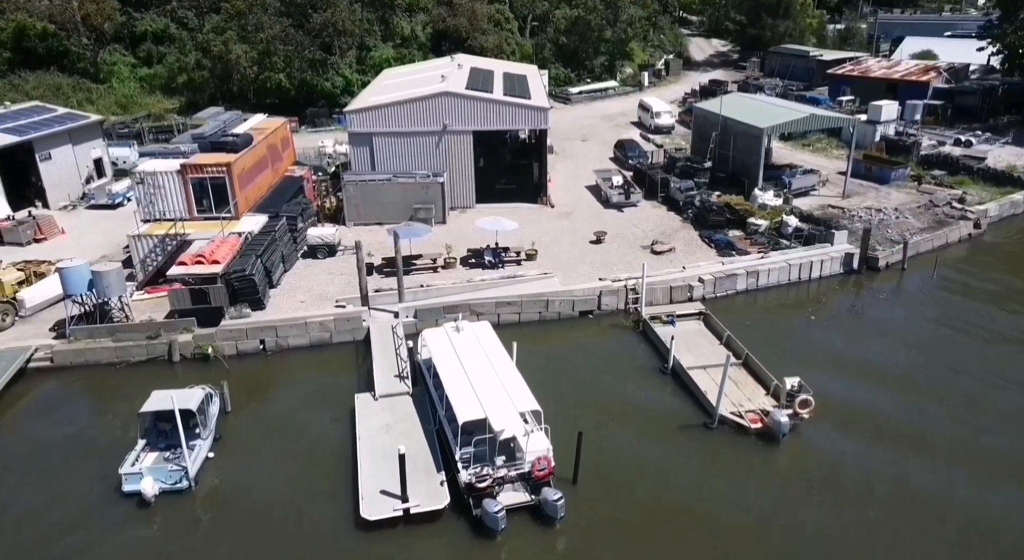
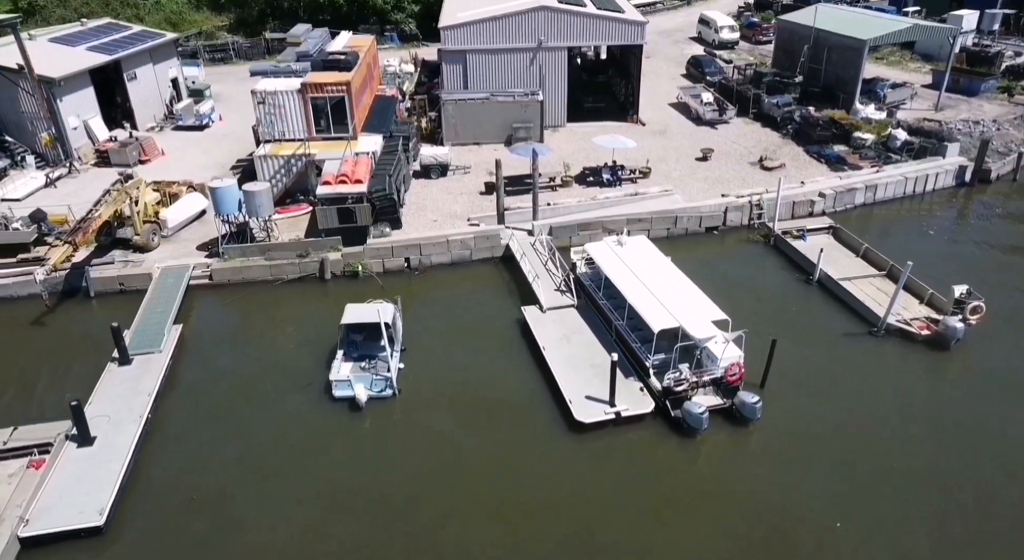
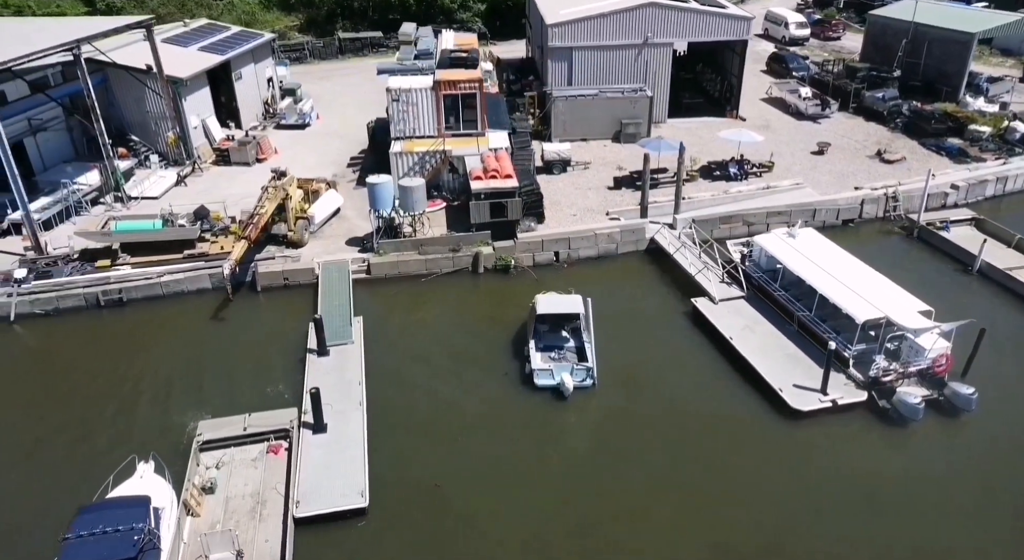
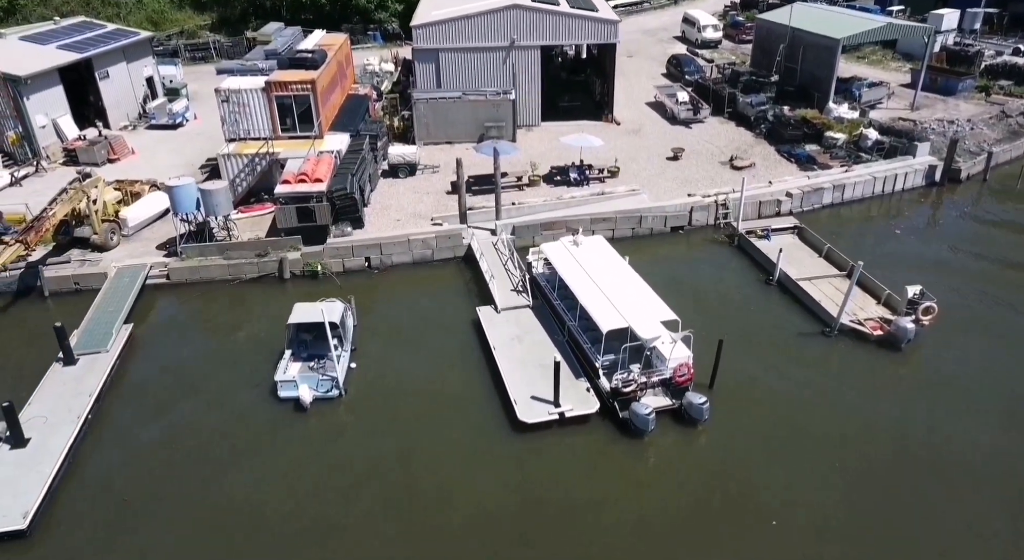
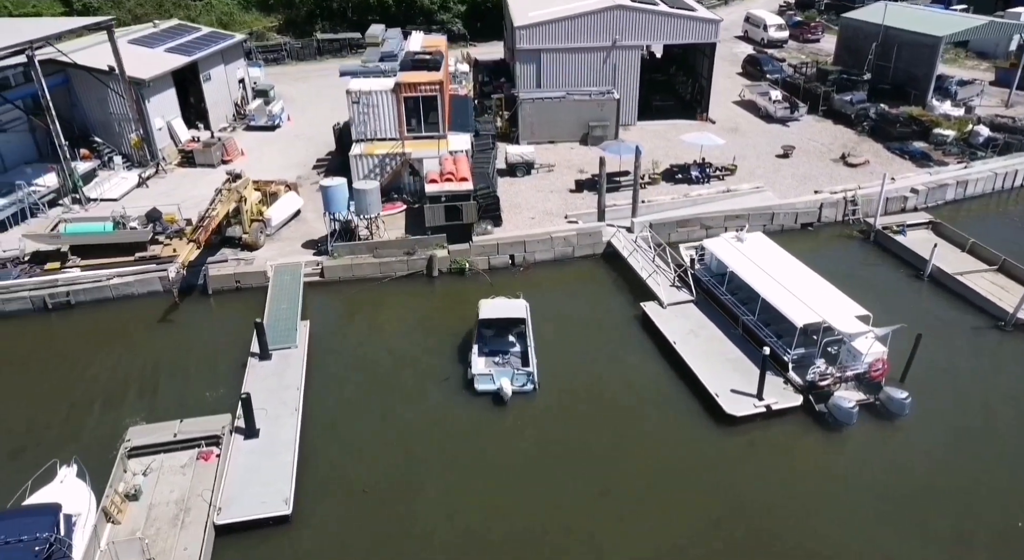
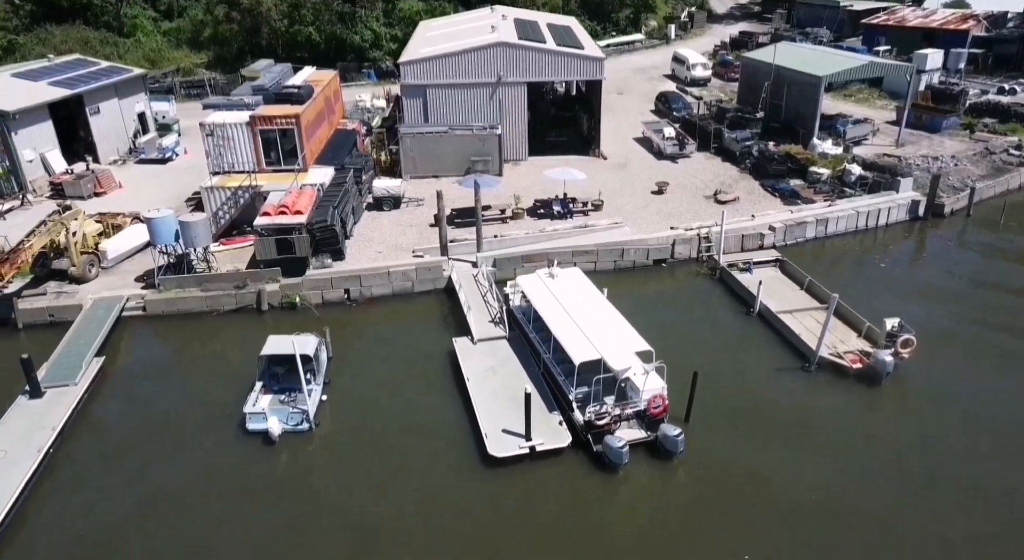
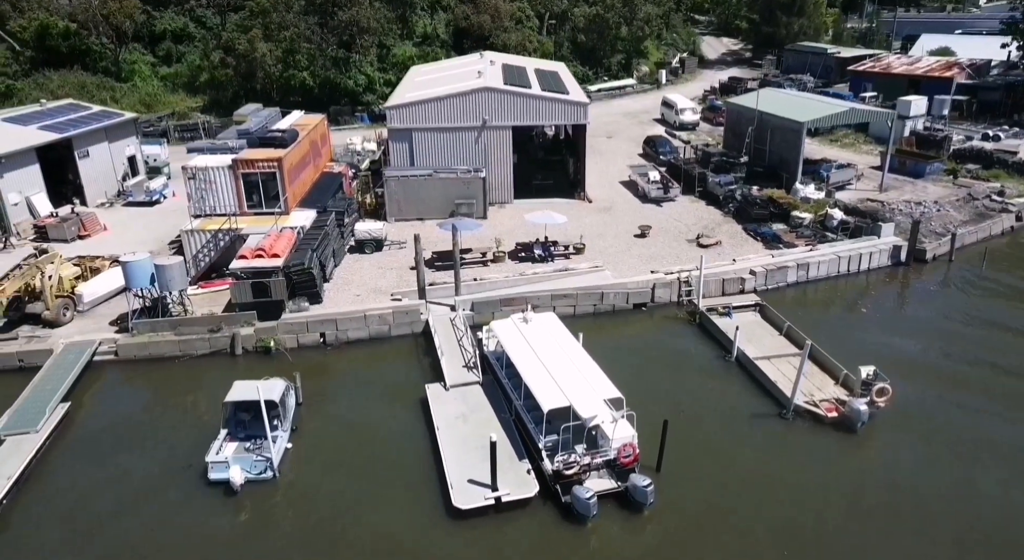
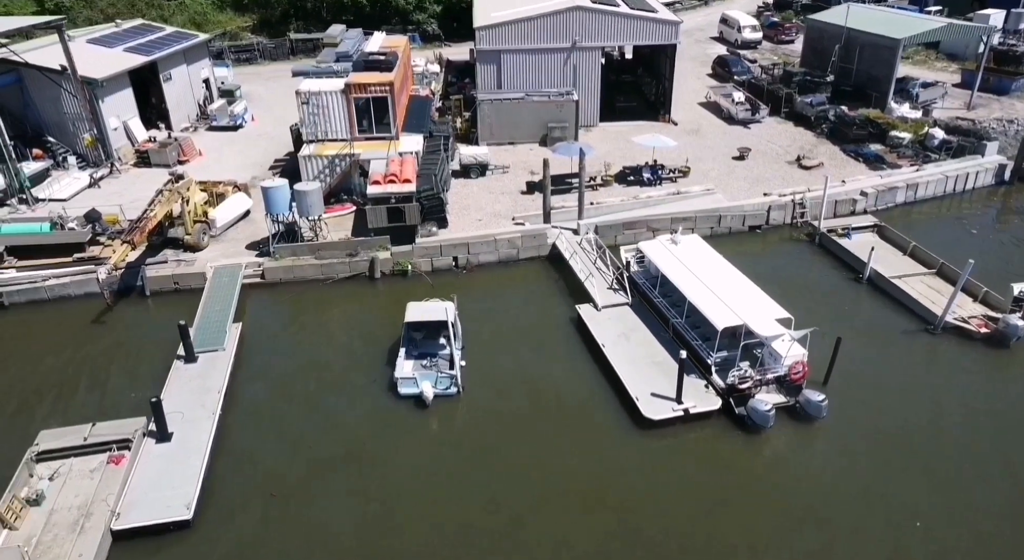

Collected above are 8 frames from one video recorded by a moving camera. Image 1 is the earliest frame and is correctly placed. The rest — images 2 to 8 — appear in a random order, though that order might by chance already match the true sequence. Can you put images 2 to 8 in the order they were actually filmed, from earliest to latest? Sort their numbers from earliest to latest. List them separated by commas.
7, 6, 4, 2, 8, 5, 3
